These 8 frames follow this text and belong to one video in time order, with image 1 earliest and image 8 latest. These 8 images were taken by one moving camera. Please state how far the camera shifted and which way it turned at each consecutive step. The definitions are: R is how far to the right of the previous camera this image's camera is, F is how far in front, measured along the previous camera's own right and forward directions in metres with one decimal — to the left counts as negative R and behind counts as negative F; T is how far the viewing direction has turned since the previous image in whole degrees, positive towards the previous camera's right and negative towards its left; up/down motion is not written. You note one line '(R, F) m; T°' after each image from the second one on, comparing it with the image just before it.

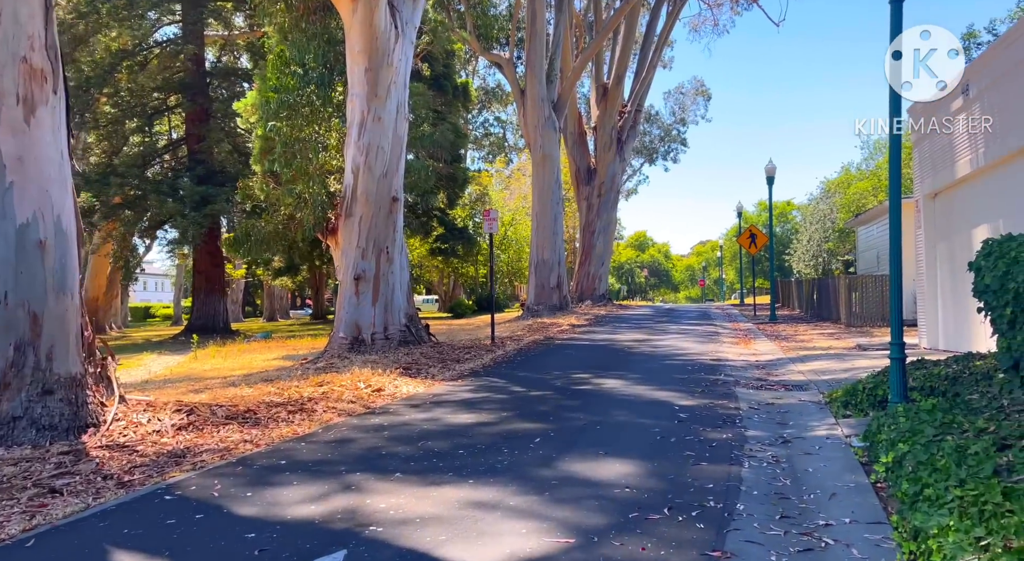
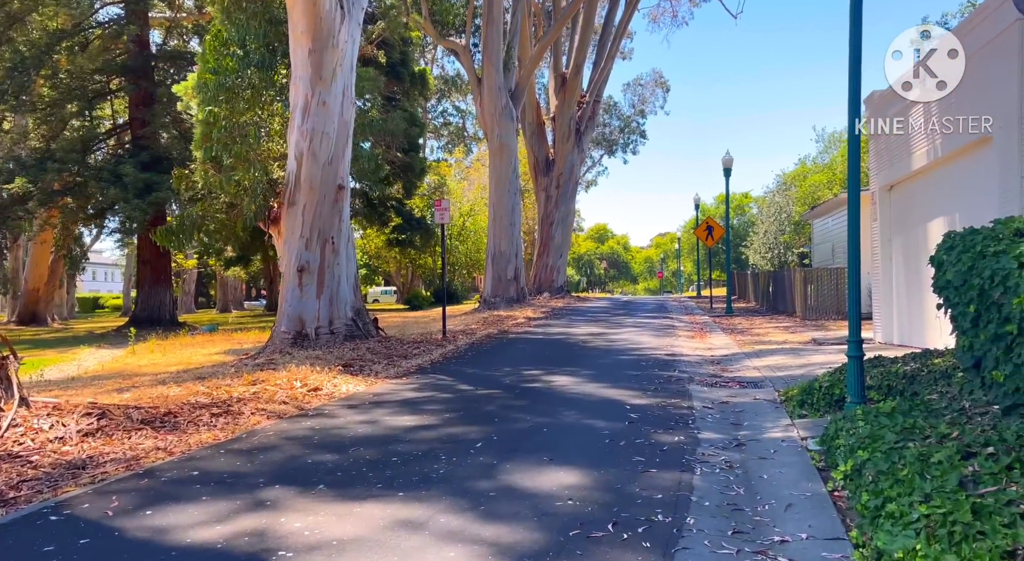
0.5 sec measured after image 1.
(+0.2, +0.5) m; +3°
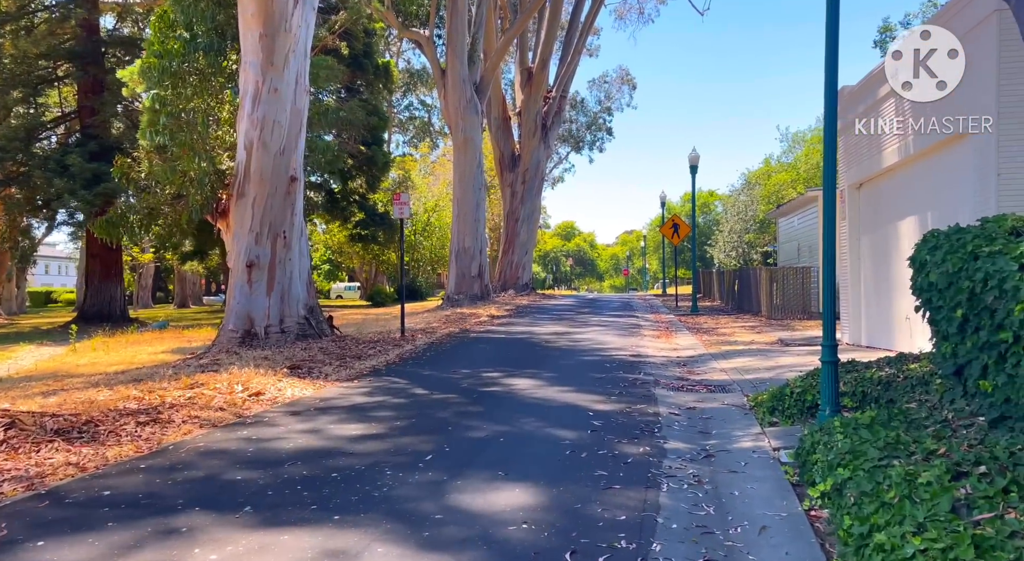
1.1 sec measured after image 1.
(+0.1, +0.5) m; +2°
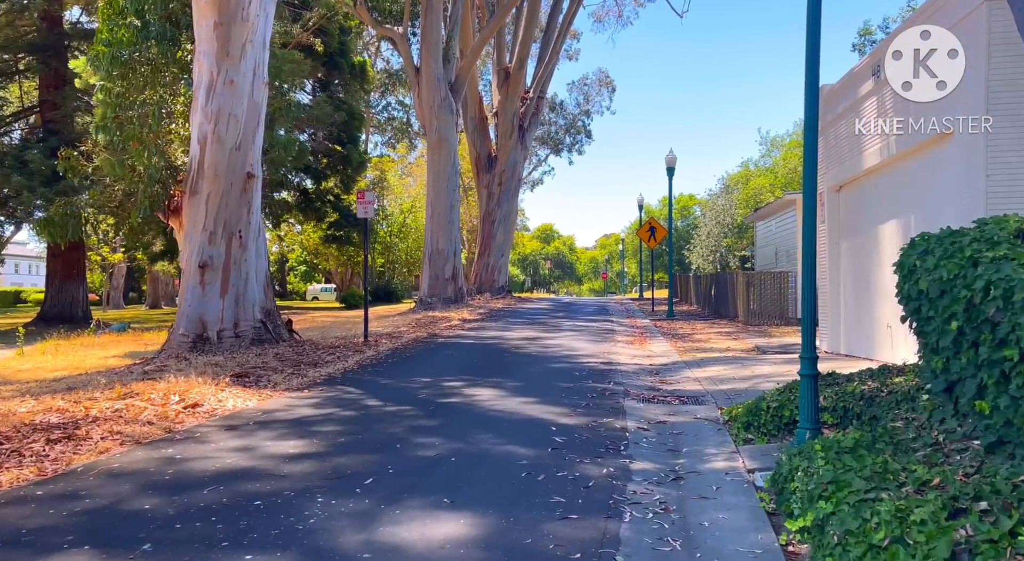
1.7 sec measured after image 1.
(+0.2, +0.6) m; +1°
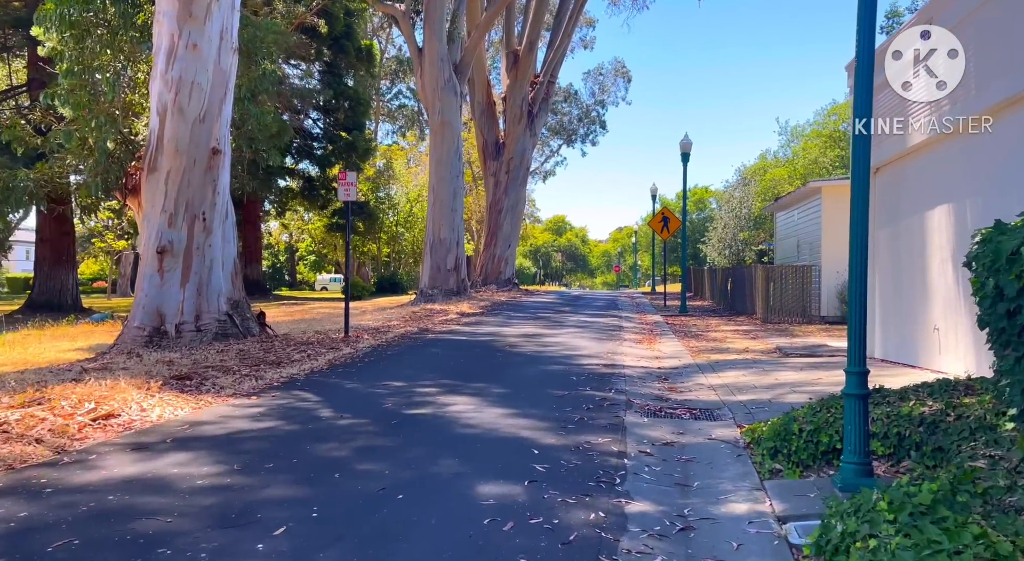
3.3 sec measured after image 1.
(+0.3, +1.4) m; -1°
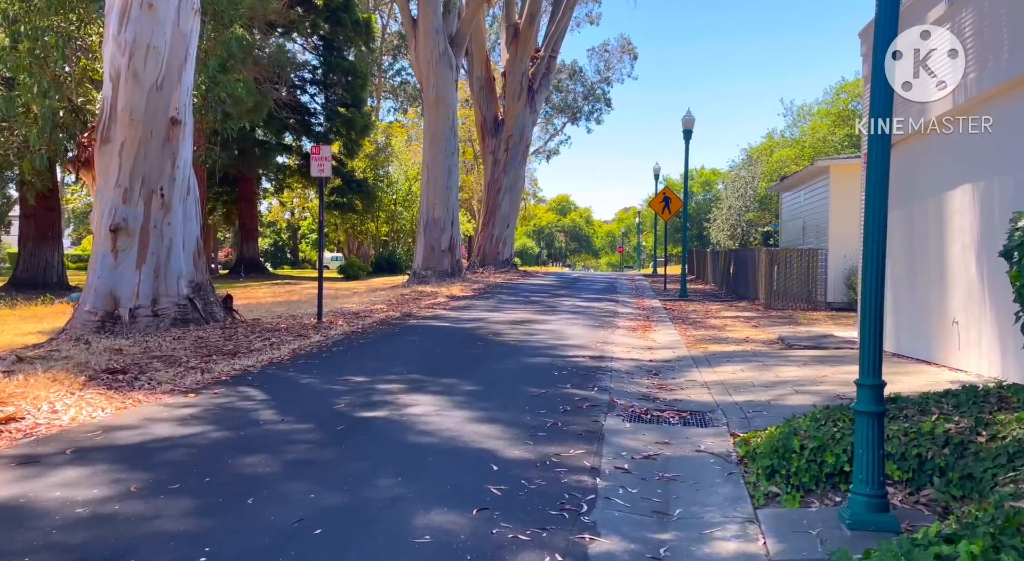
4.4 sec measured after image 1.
(+0.3, +0.9) m; 0°
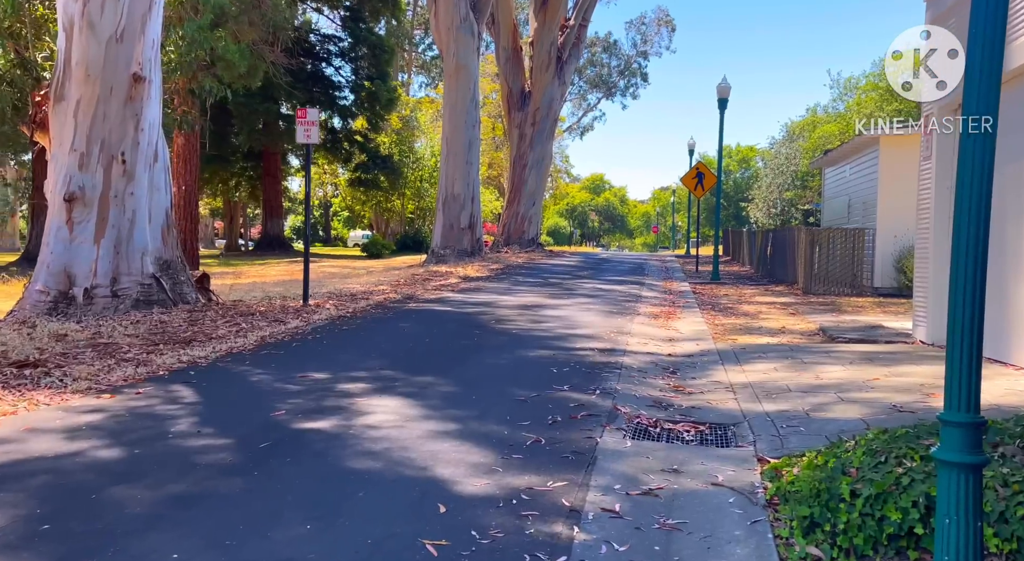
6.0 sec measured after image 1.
(+0.4, +1.4) m; -2°
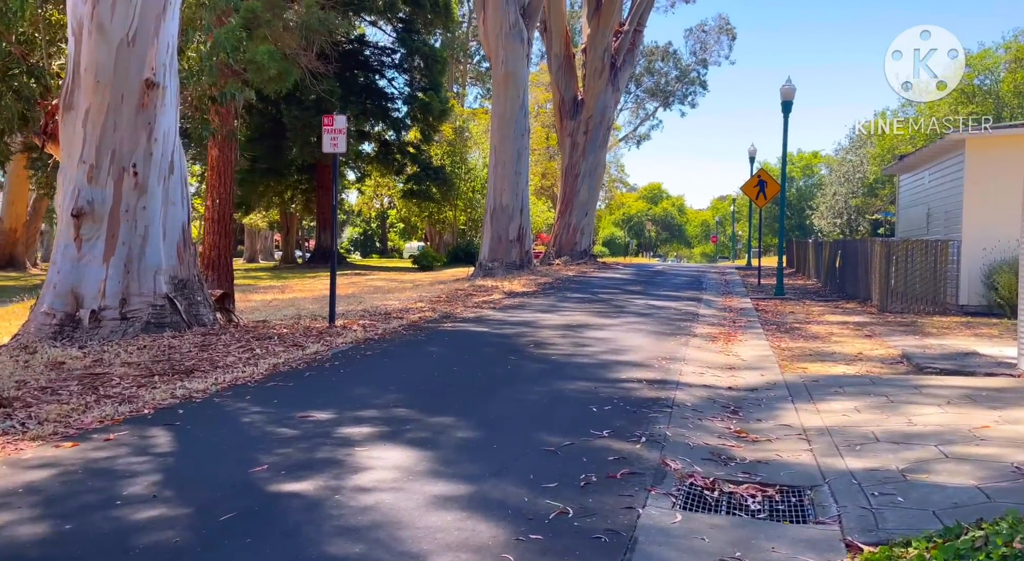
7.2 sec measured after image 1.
(+0.2, +1.0) m; -4°
